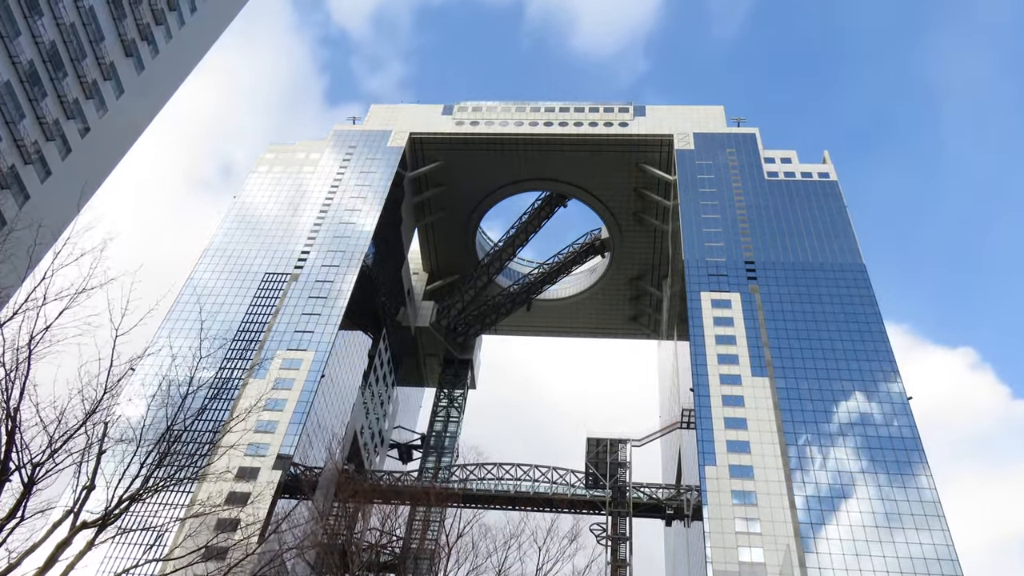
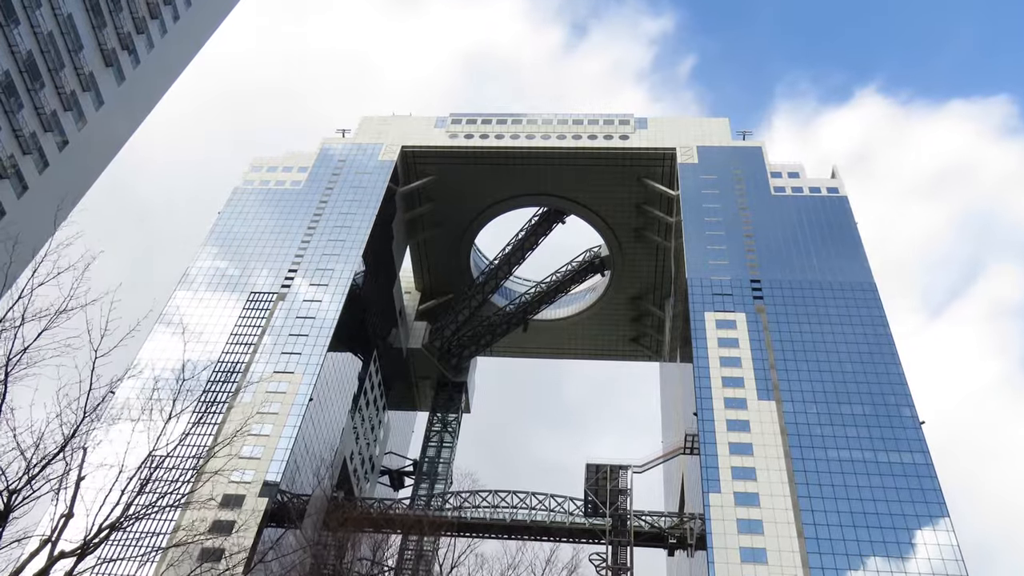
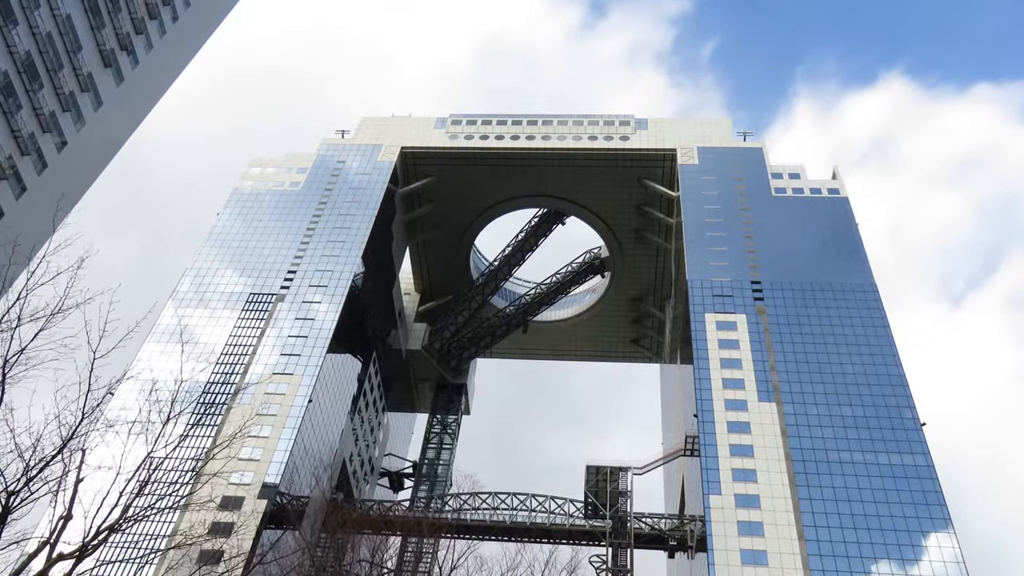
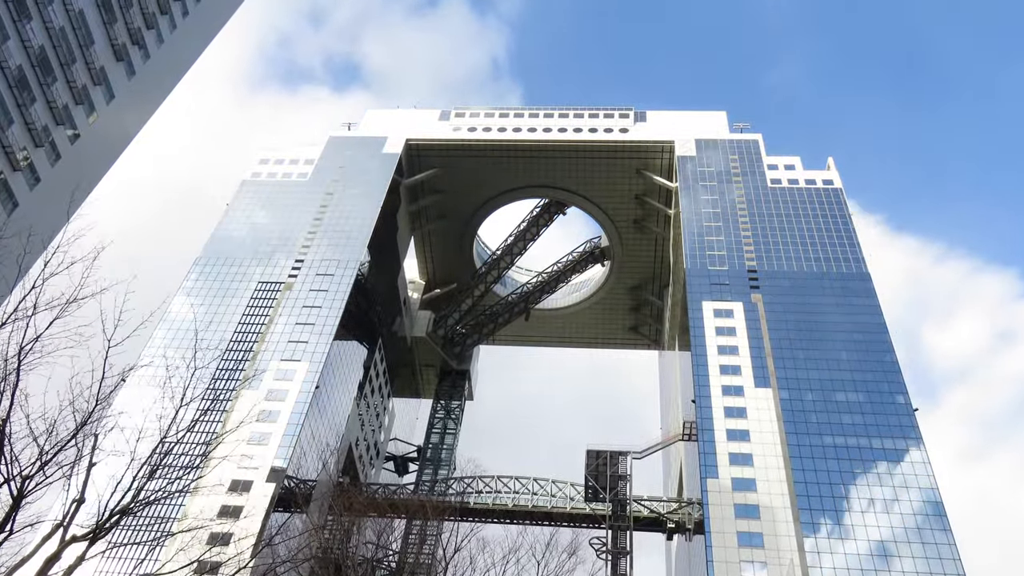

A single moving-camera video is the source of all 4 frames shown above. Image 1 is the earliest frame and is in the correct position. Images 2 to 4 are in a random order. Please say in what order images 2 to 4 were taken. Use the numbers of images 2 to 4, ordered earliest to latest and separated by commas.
4, 2, 3
